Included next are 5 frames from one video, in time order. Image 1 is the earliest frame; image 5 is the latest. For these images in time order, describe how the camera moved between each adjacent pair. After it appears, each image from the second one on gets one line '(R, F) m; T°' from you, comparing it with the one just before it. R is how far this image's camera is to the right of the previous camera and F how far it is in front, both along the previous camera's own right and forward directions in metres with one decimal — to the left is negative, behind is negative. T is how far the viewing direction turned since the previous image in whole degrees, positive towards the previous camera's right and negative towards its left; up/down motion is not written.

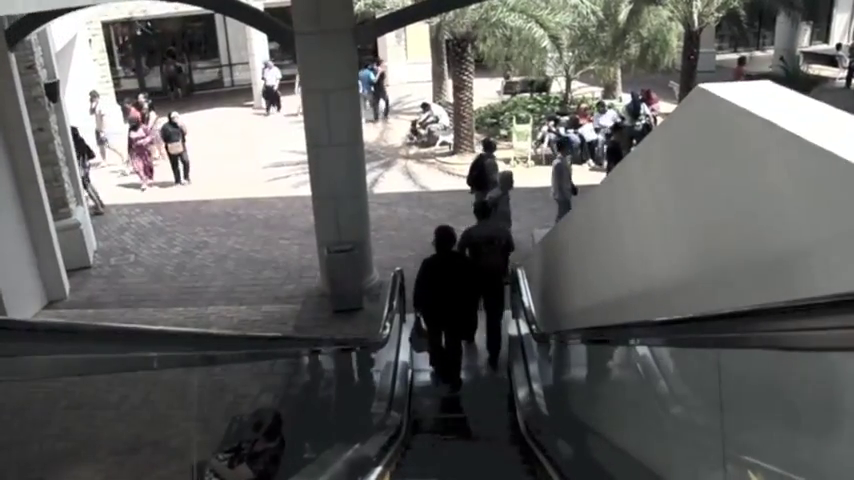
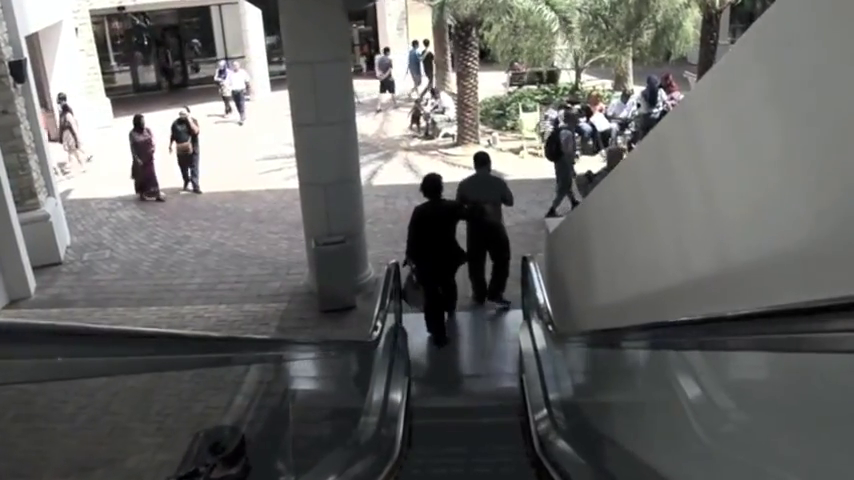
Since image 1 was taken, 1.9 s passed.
(0.0, +1.0) m; 0°
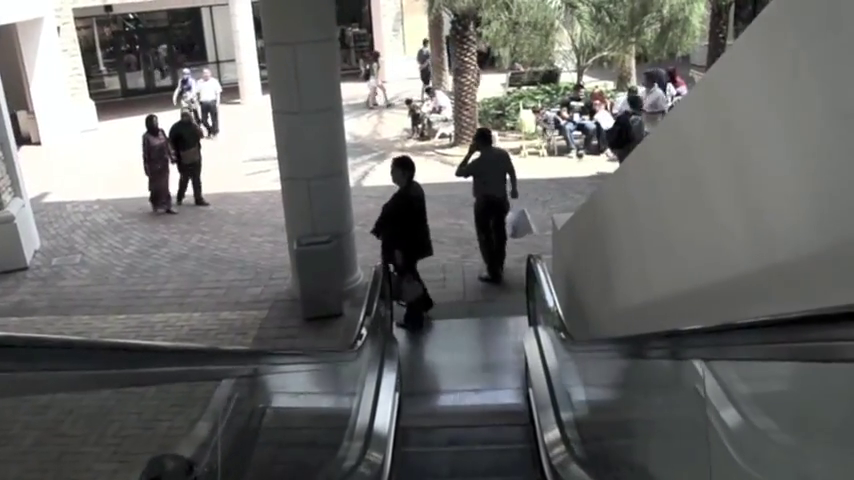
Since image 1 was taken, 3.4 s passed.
(0.0, +0.8) m; 0°
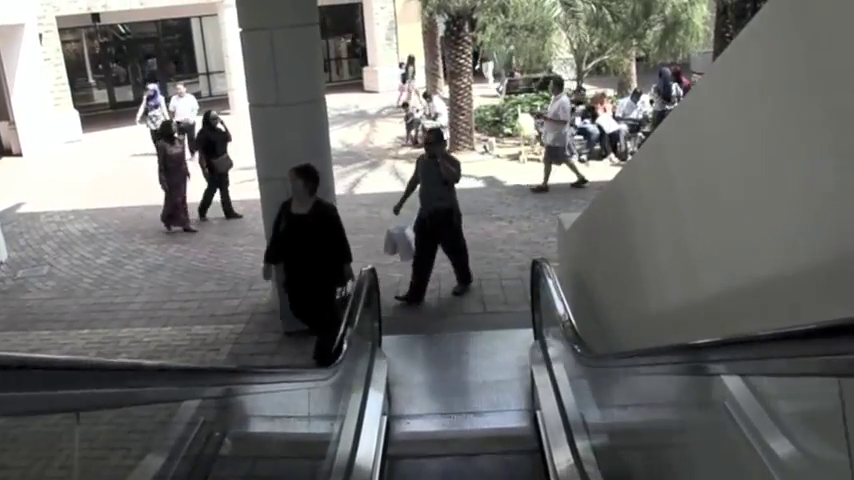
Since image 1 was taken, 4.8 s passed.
(0.0, +0.7) m; 0°
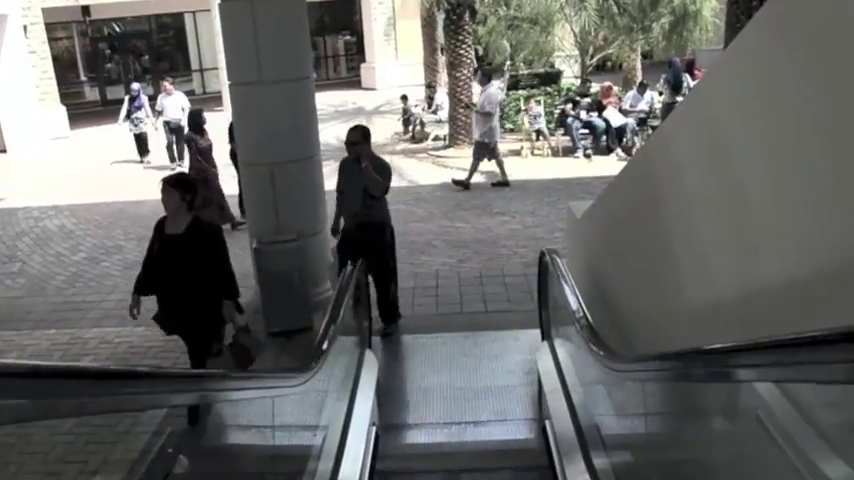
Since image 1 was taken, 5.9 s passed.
(0.0, +0.6) m; 0°
